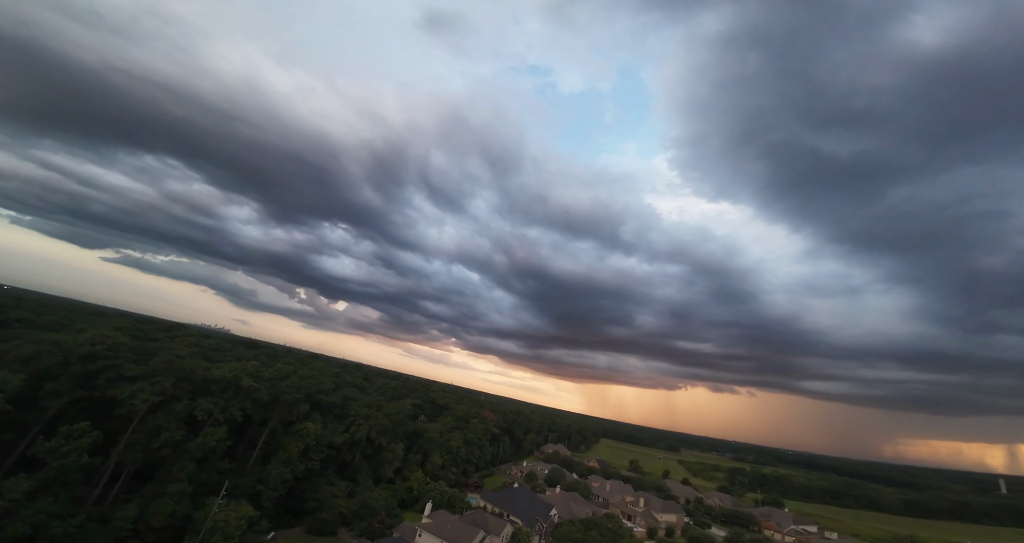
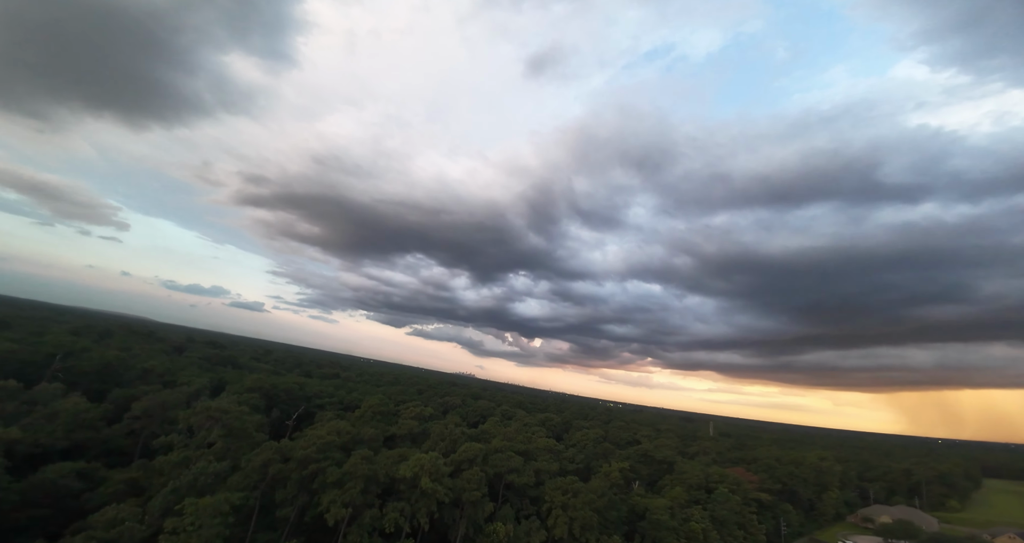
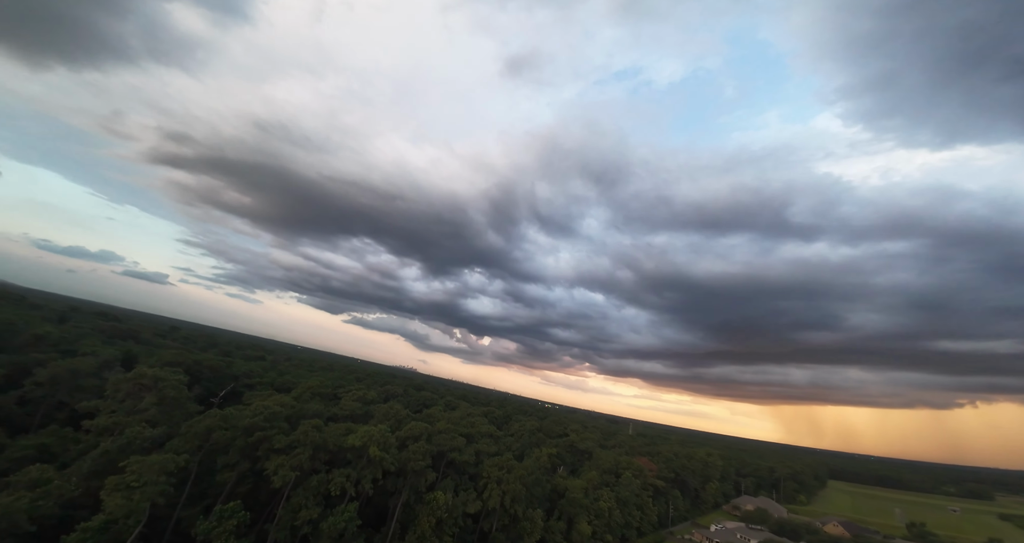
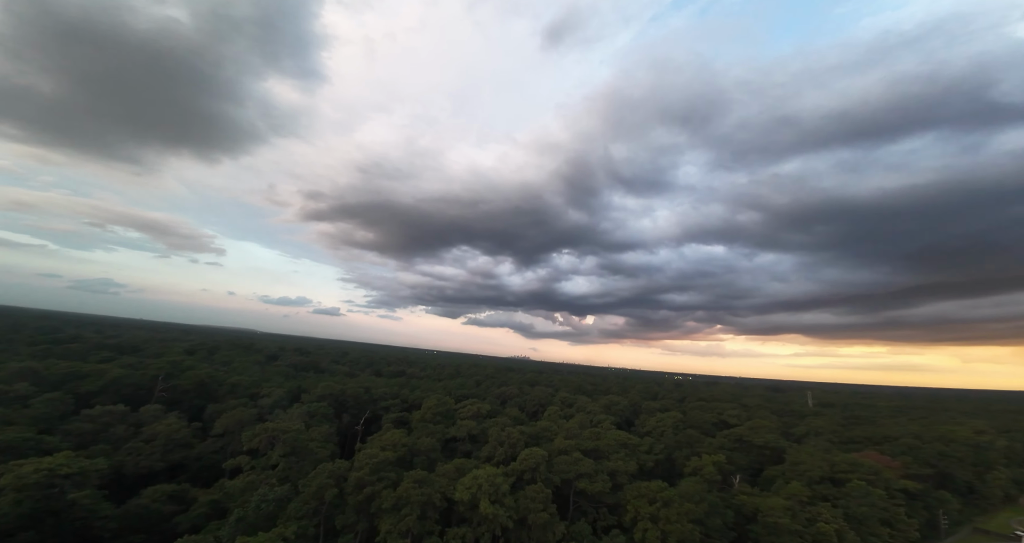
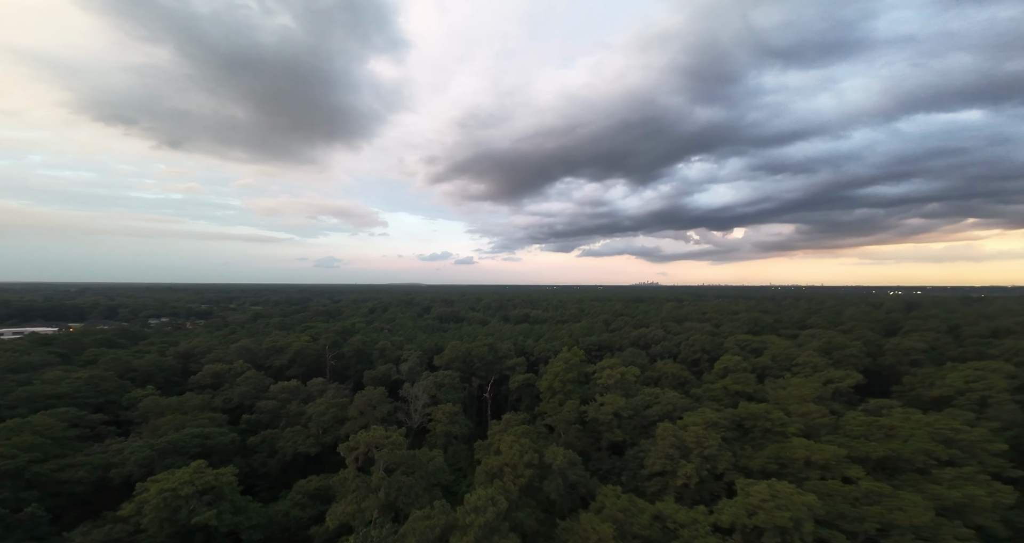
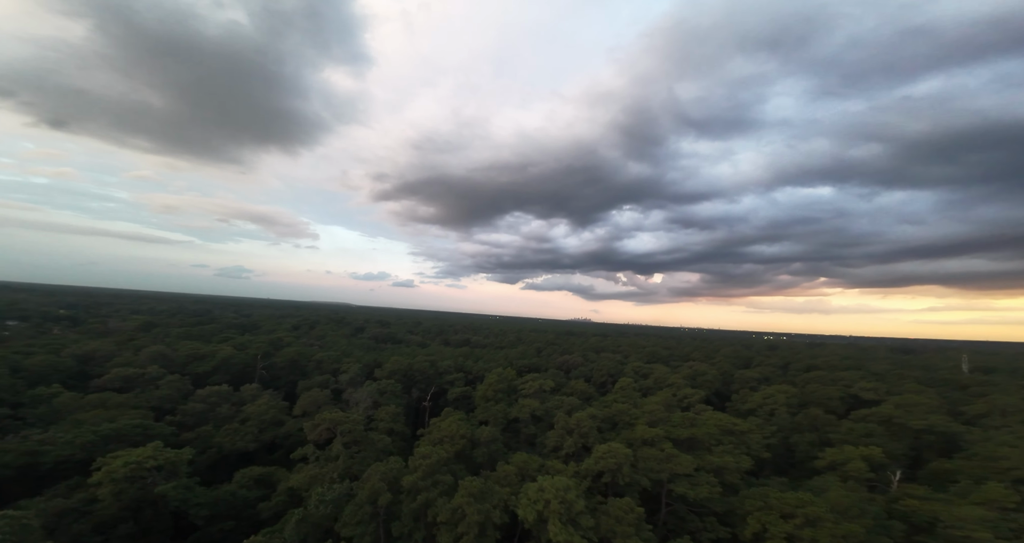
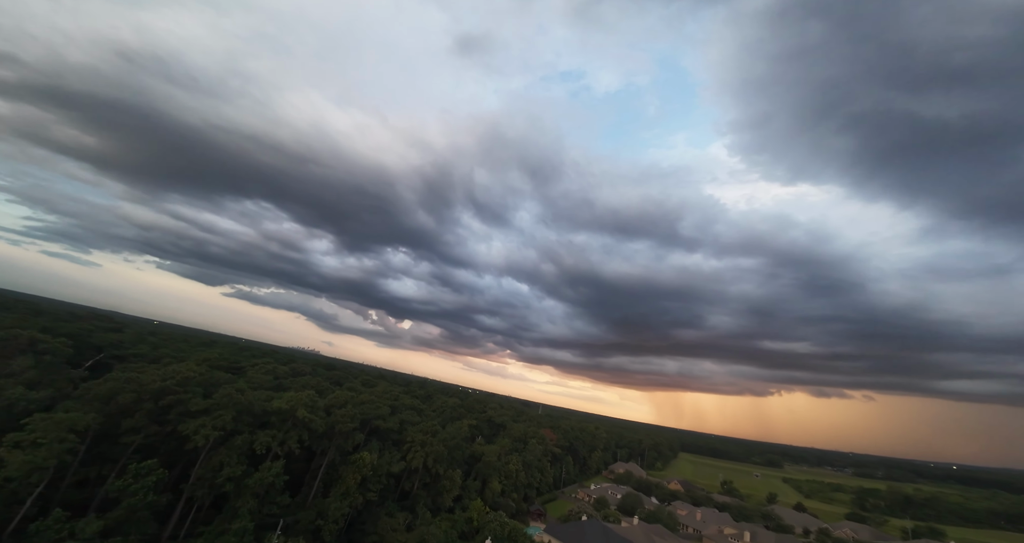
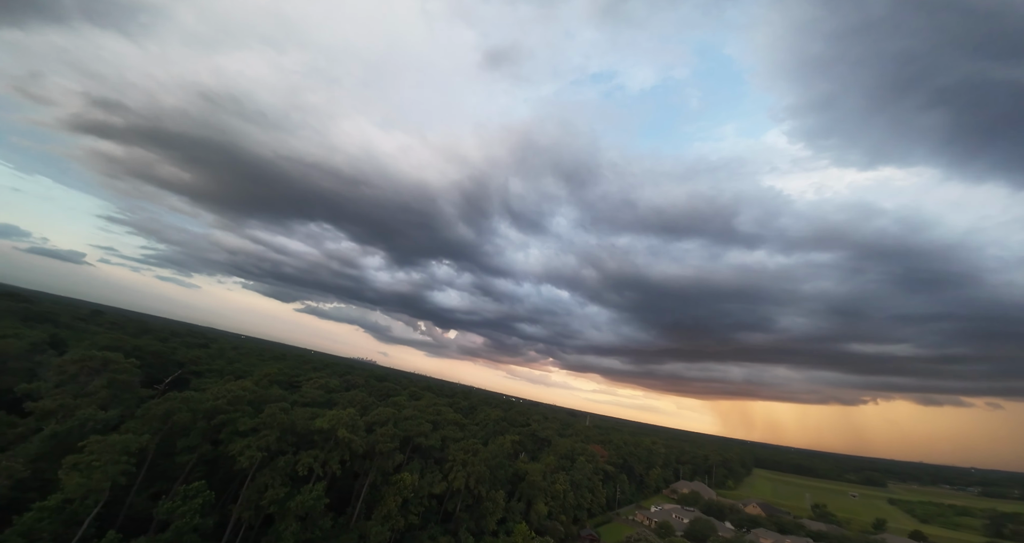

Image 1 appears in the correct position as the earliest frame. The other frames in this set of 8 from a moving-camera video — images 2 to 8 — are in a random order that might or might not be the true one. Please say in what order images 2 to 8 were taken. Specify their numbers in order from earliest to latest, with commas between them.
7, 8, 3, 2, 4, 6, 5
